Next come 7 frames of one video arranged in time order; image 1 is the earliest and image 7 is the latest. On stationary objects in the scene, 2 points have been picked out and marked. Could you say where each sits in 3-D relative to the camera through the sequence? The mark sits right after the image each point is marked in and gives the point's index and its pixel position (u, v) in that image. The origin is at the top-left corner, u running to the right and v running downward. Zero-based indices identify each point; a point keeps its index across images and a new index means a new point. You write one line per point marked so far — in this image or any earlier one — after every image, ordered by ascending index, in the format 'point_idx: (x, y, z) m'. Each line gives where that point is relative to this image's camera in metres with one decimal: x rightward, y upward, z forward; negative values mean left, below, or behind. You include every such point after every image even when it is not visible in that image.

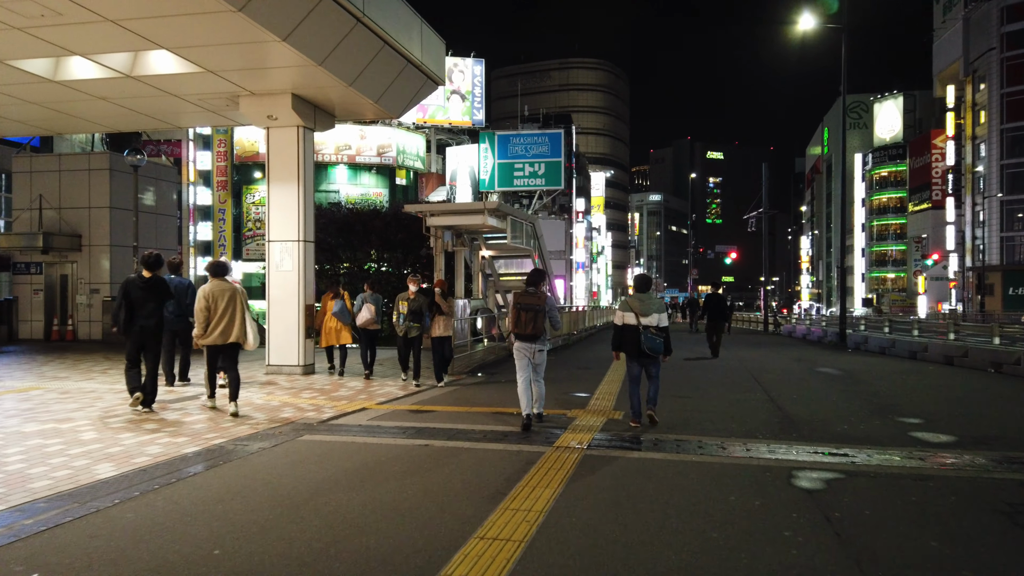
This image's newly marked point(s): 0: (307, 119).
0: (-3.1, +2.5, +11.2) m
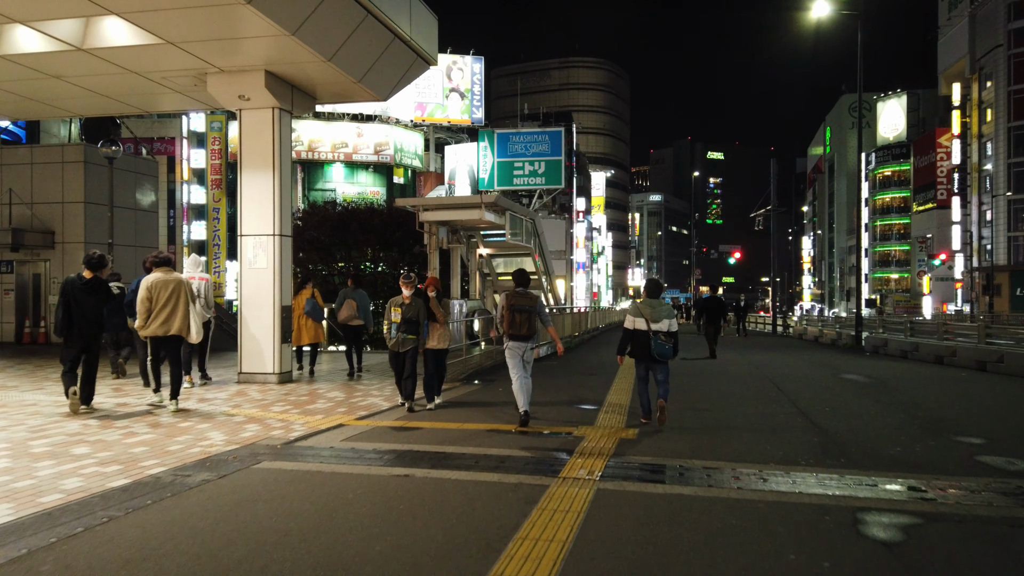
0: (-3.1, +2.5, +10.1) m
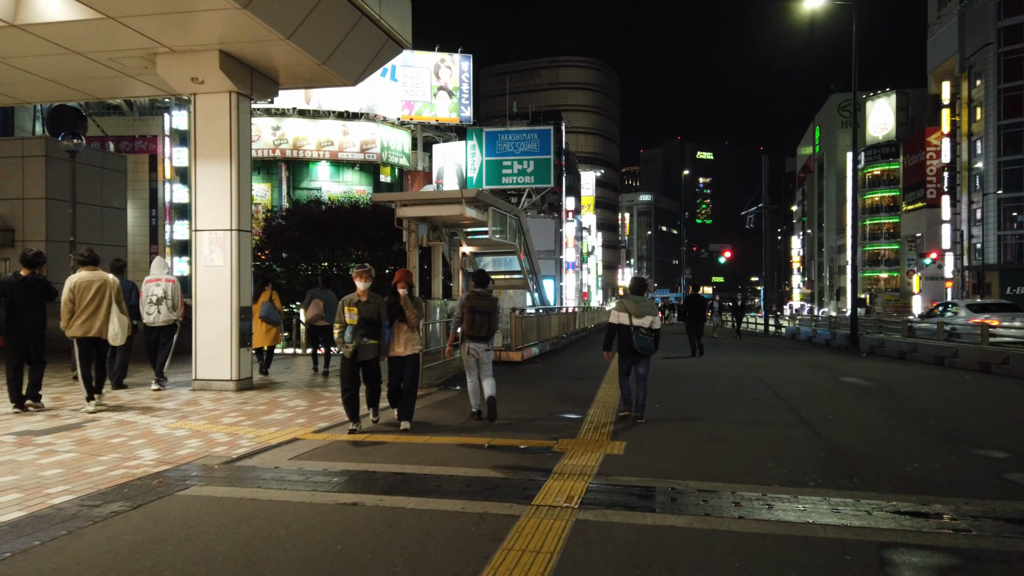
0: (-3.4, +2.5, +9.3) m
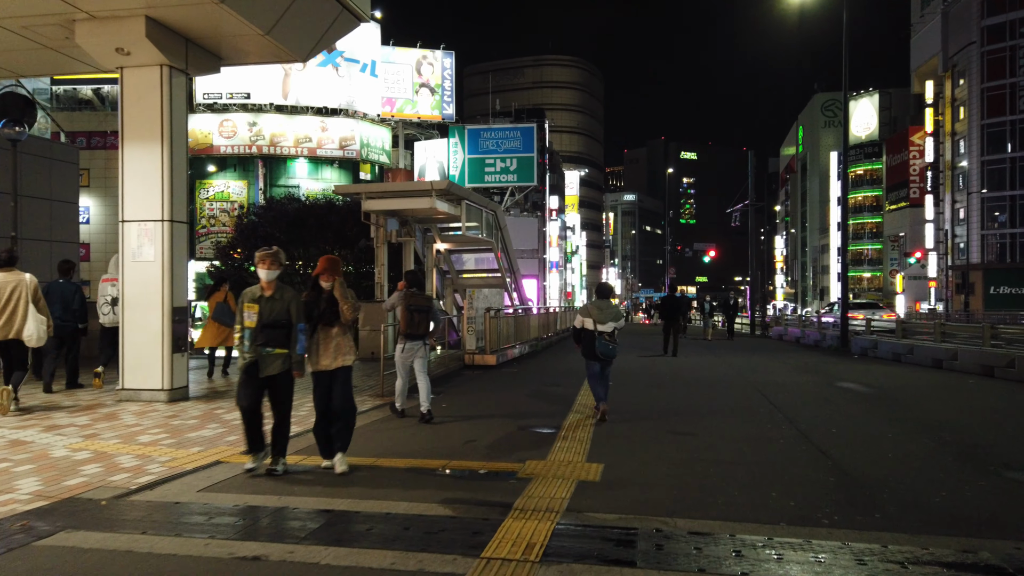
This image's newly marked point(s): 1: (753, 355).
0: (-3.7, +2.6, +8.3) m
1: (+5.6, -1.6, +17.4) m
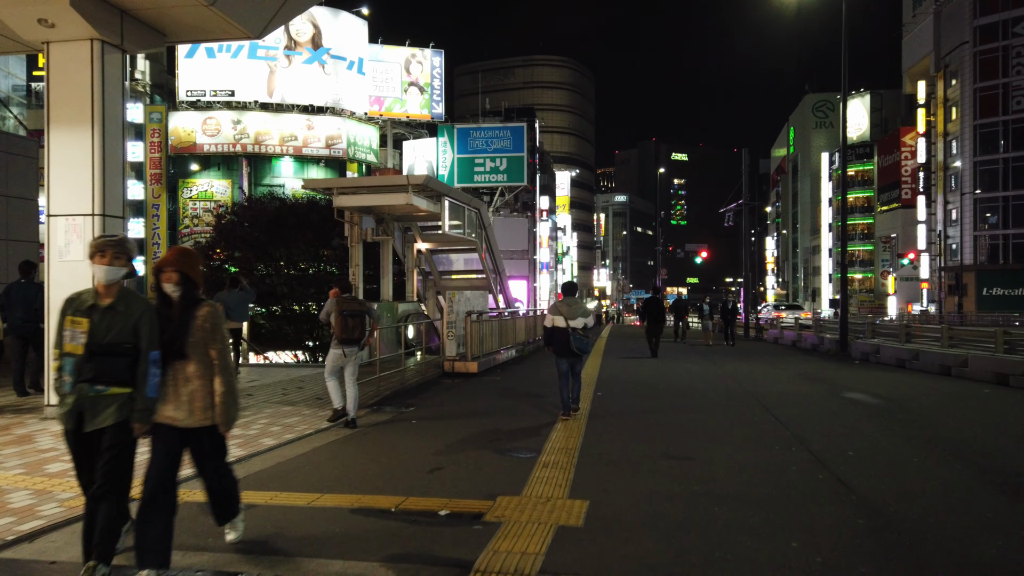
0: (-4.0, +2.5, +7.4) m
1: (+5.3, -1.6, +16.6) m
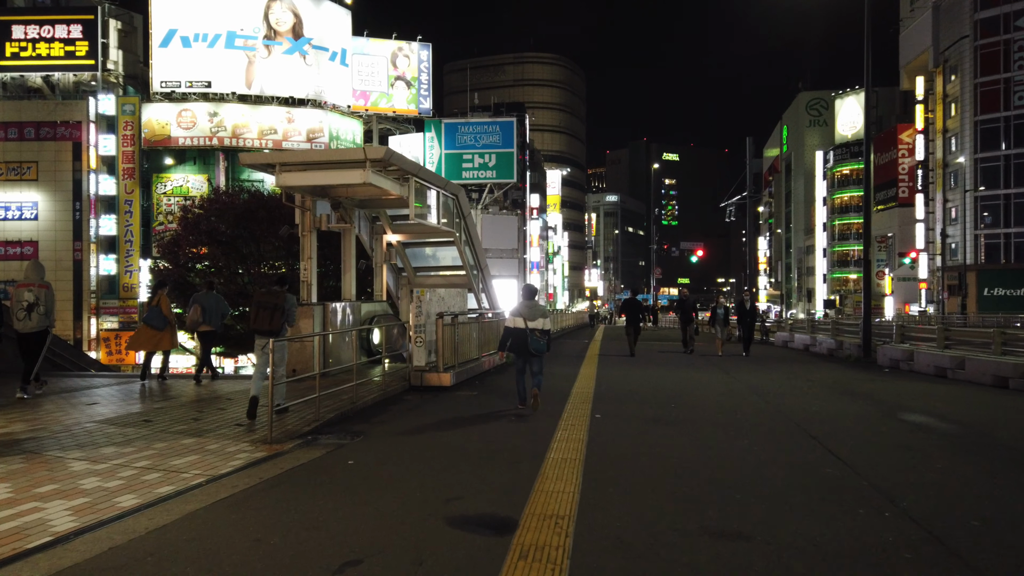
0: (-4.2, +2.6, +5.2) m
1: (+4.9, -1.6, +14.5) m
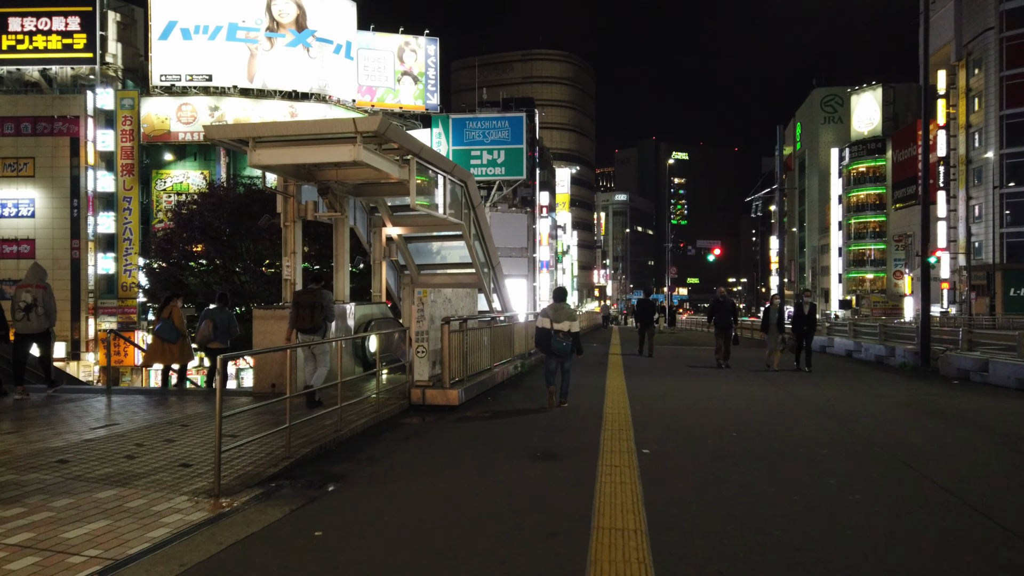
0: (-4.0, +2.6, +3.5) m
1: (+5.2, -1.6, +12.7) m
